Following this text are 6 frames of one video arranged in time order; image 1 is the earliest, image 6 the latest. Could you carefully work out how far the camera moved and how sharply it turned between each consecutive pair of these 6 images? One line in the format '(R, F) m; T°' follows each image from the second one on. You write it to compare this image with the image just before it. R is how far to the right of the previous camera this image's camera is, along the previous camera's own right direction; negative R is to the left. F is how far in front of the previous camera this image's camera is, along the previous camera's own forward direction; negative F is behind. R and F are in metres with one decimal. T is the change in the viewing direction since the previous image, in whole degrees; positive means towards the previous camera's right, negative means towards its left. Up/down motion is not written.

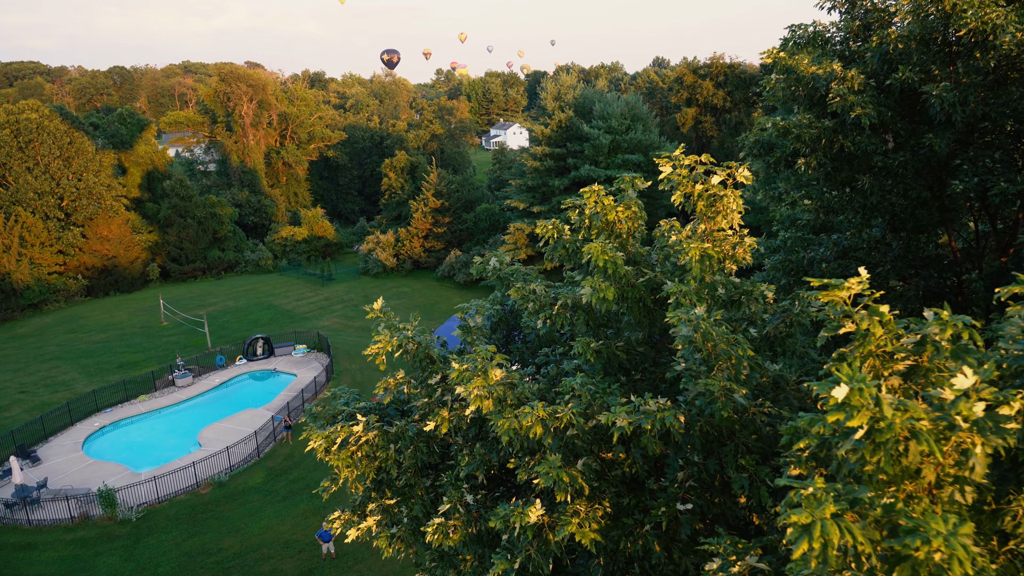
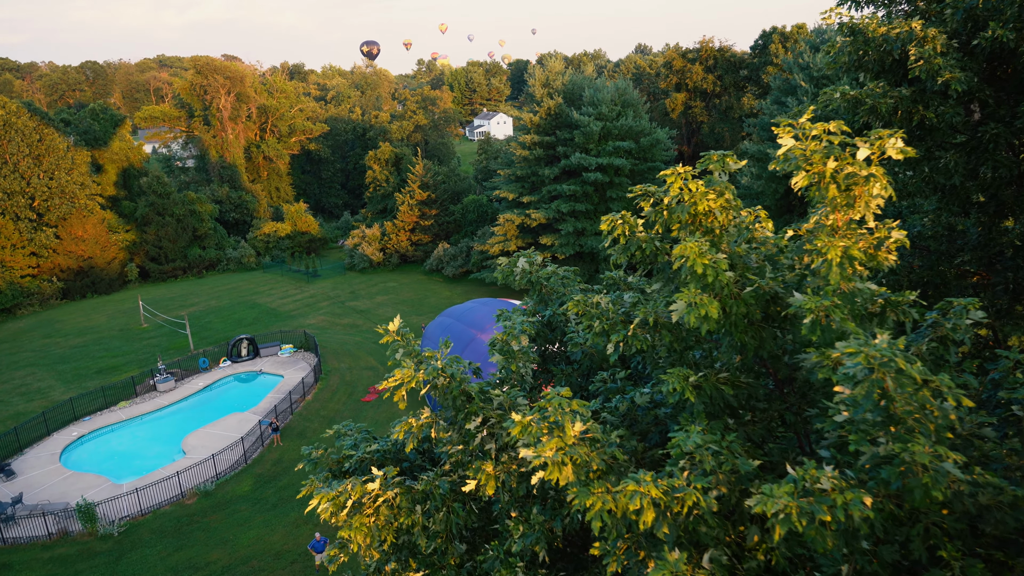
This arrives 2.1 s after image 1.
(-0.6, +1.7) m; +1°
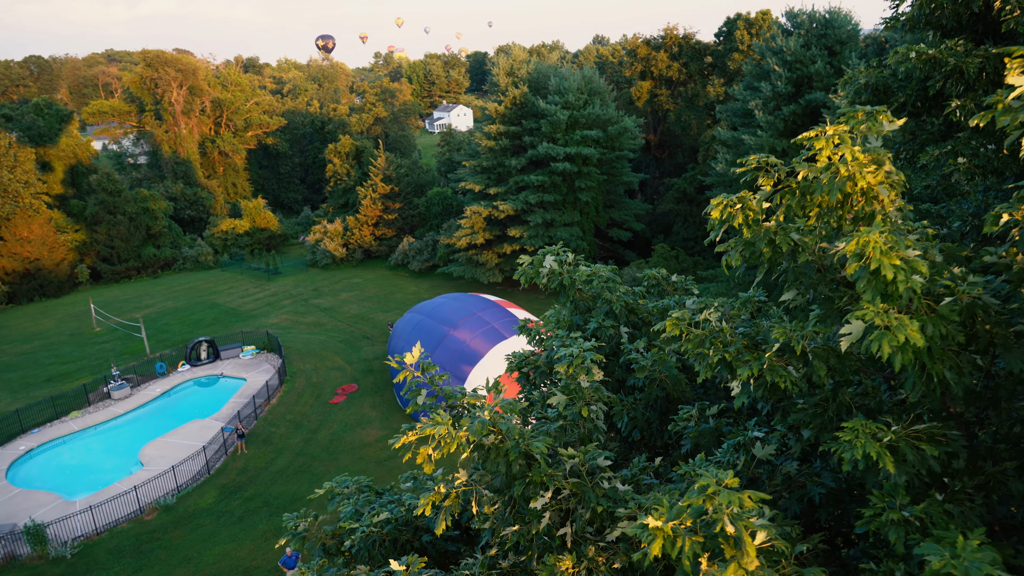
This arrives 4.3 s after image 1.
(-0.6, +1.8) m; +3°
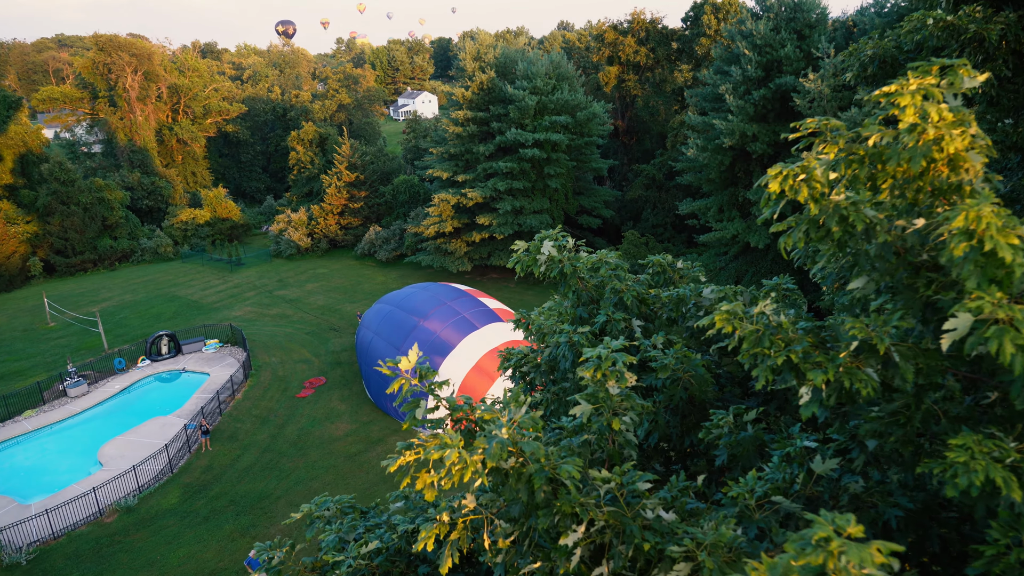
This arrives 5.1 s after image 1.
(-0.2, +0.7) m; +3°
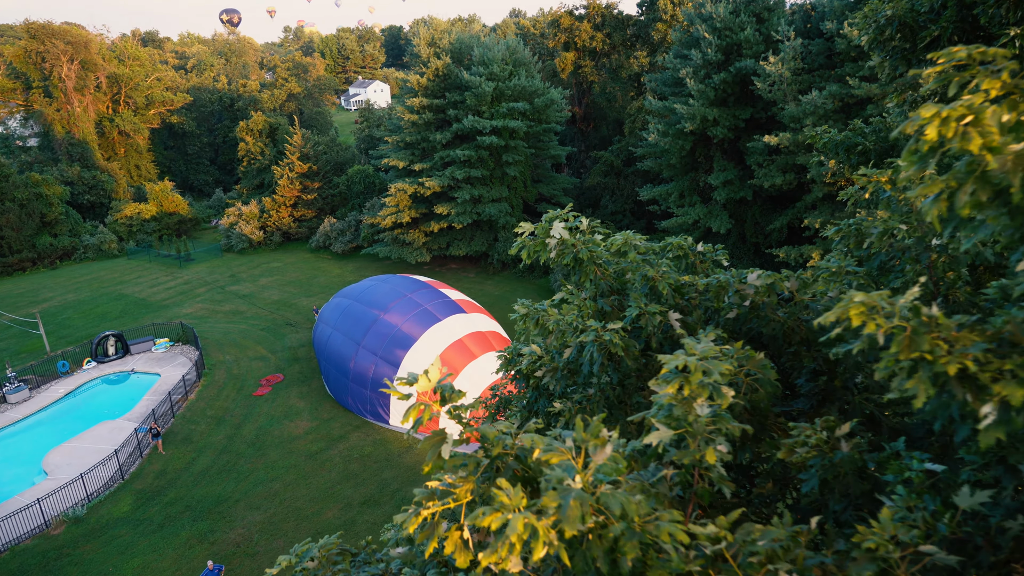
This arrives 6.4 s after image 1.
(-0.4, +1.0) m; +3°
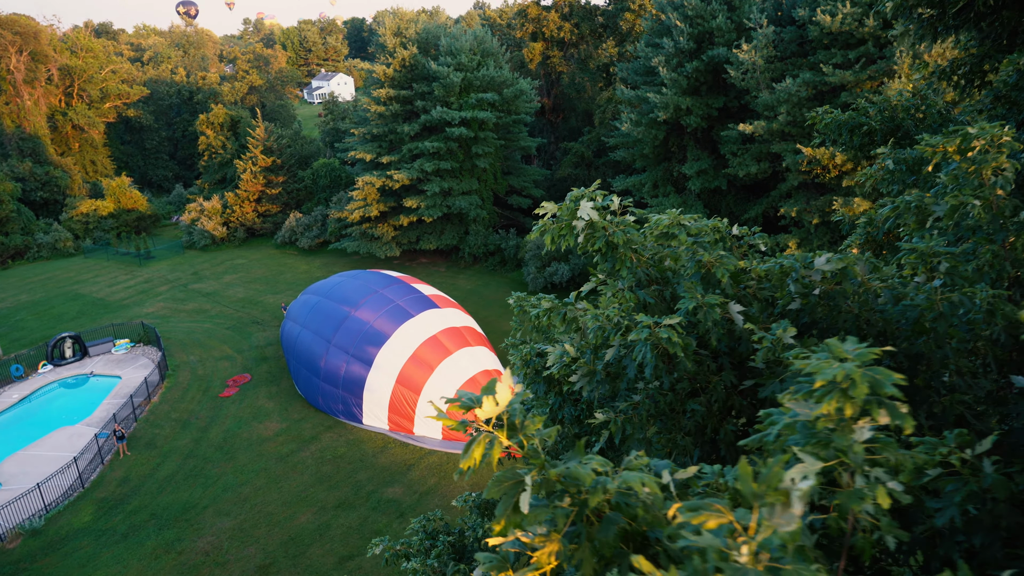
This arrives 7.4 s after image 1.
(-0.4, +0.8) m; +2°
